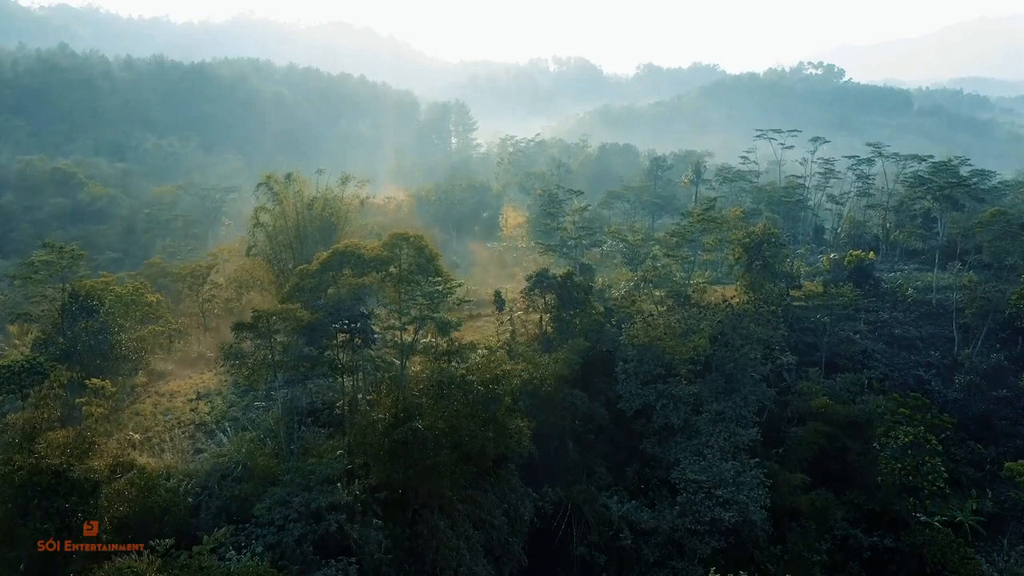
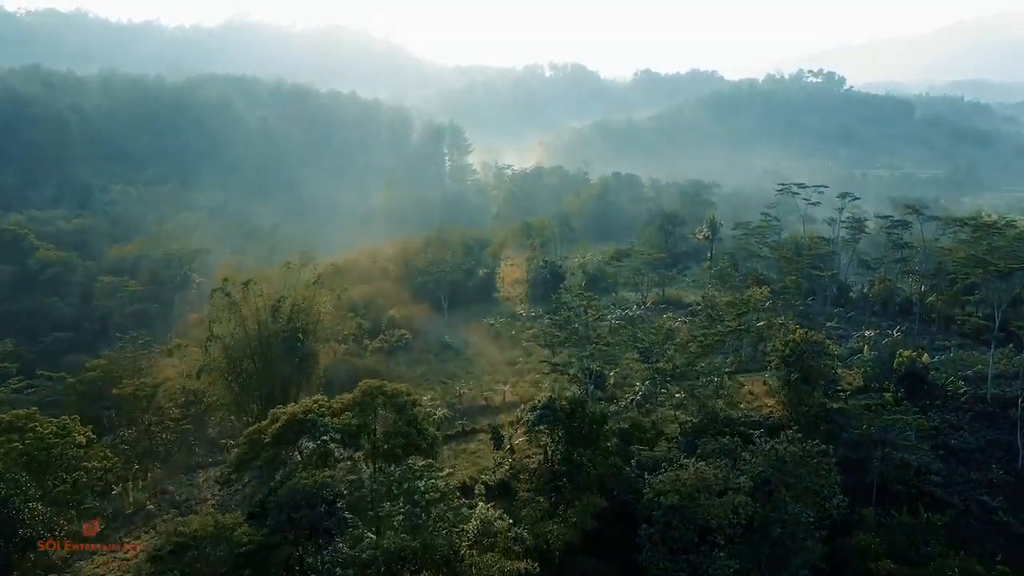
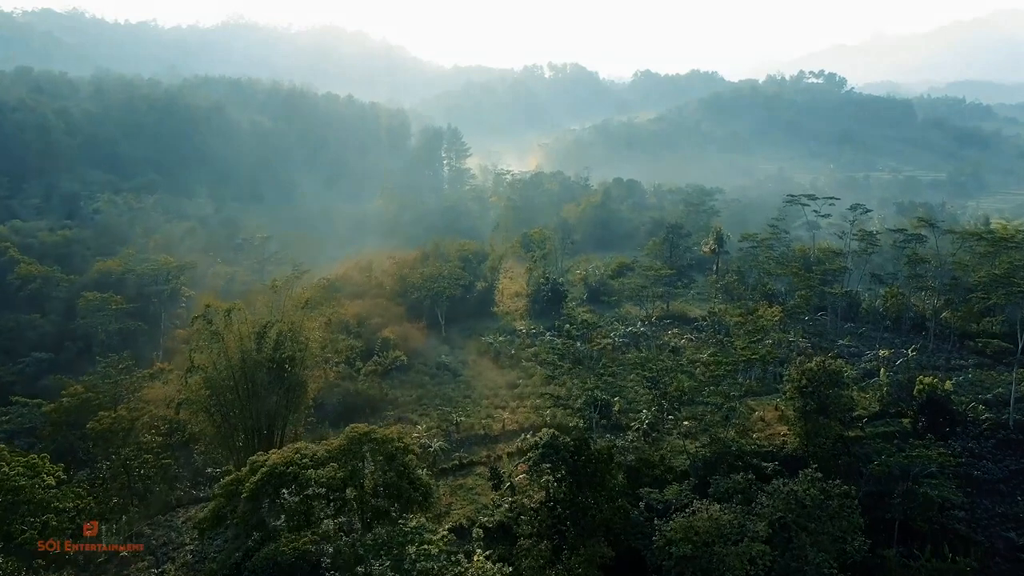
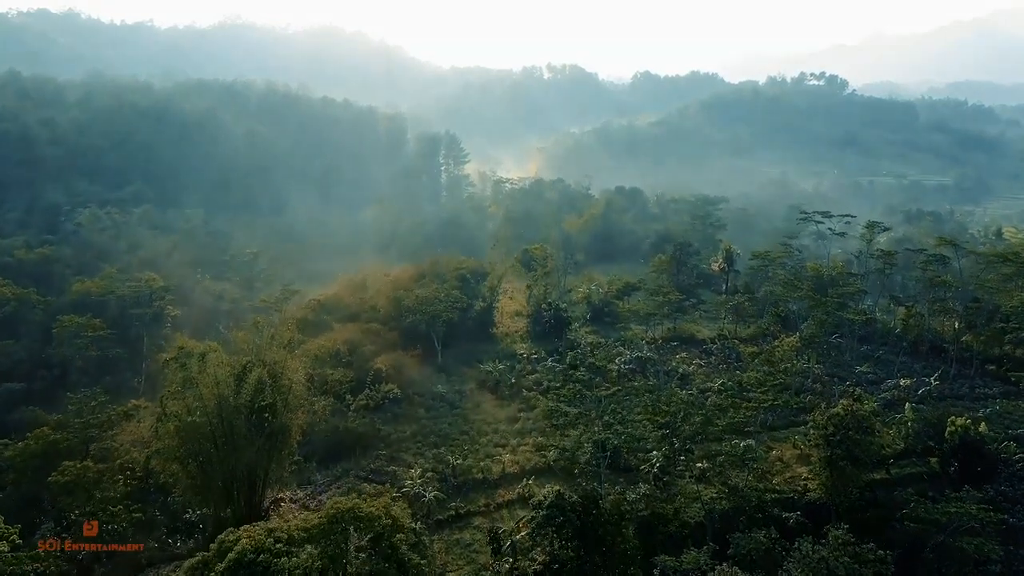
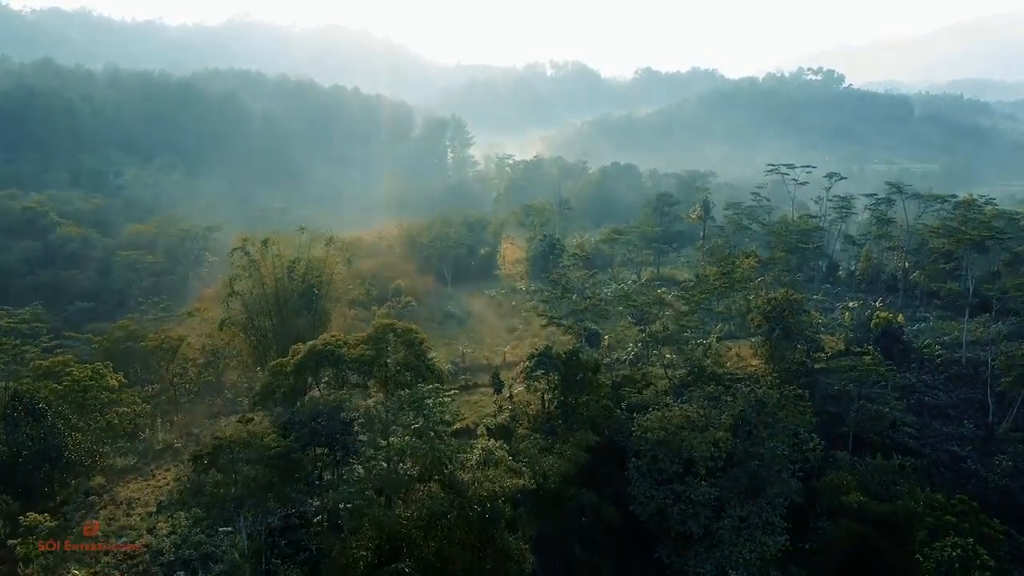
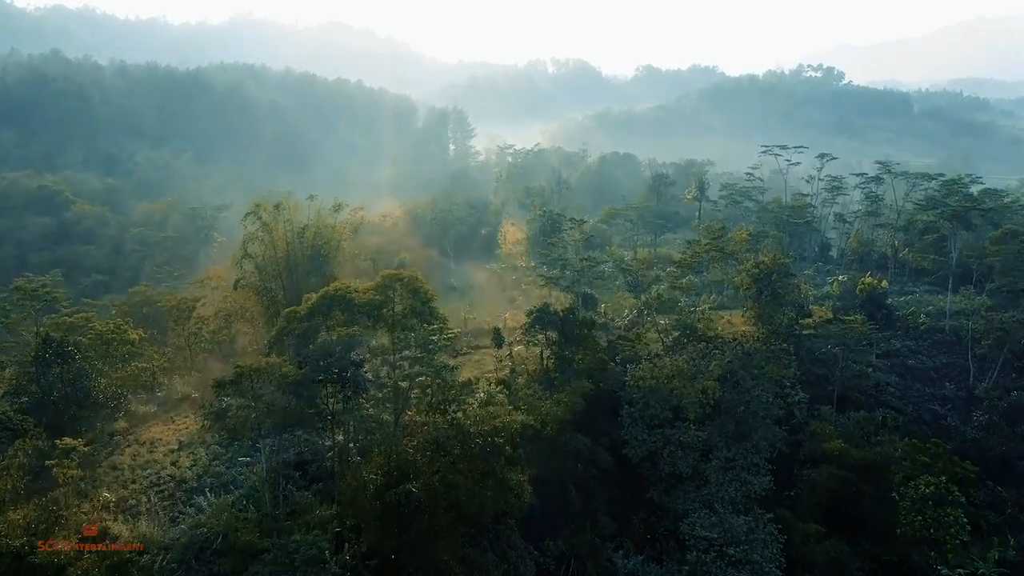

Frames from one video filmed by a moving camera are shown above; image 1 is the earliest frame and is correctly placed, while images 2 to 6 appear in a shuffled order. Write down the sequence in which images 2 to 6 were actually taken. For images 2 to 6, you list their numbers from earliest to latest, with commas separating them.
6, 5, 2, 3, 4
